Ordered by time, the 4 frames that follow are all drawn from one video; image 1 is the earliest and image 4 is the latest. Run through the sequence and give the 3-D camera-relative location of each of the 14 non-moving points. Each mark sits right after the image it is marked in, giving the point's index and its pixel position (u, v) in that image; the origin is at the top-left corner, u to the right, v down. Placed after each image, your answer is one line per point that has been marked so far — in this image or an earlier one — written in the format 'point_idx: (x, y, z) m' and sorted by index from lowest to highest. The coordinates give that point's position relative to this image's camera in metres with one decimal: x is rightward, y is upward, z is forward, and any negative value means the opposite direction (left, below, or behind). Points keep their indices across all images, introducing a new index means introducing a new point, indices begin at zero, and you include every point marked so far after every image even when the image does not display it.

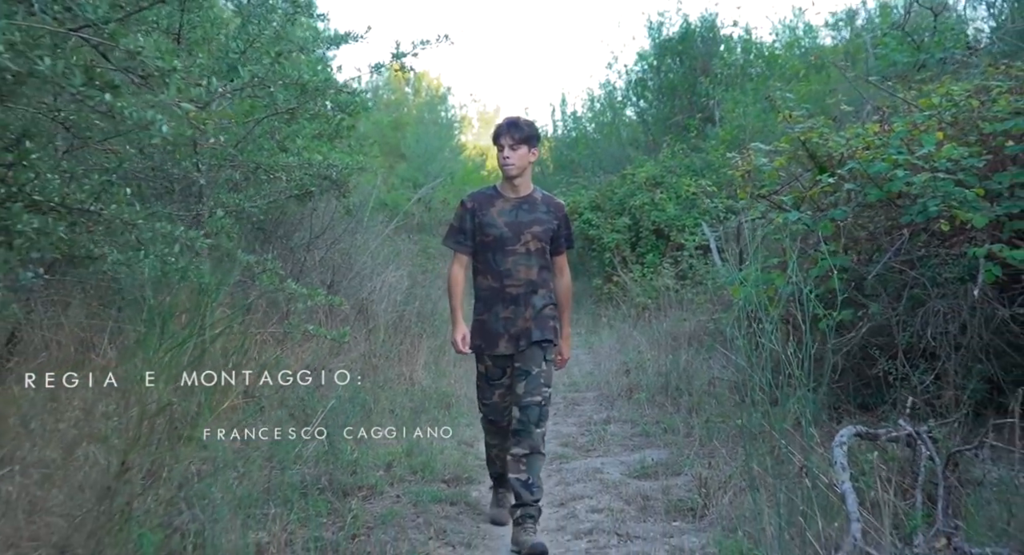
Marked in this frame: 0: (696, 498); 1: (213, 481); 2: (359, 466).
0: (+0.9, -1.1, +4.7) m
1: (-1.2, -0.9, +3.9) m
2: (-0.9, -1.1, +5.5) m
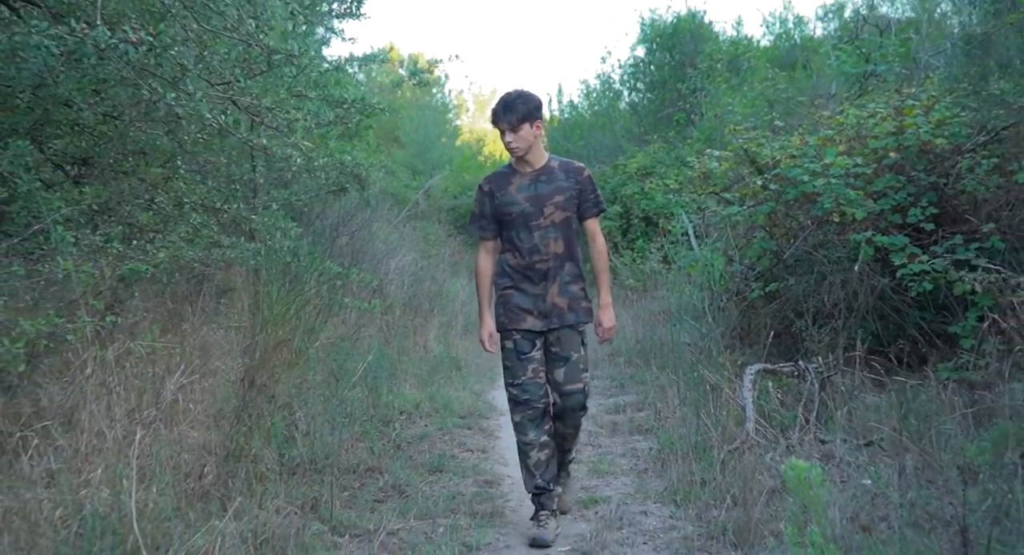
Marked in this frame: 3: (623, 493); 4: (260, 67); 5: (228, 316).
0: (+0.9, -0.9, +6.3) m
1: (-1.2, -0.7, +5.5) m
2: (-0.9, -1.0, +7.1) m
3: (+0.5, -1.0, +4.6) m
4: (-1.4, +1.1, +5.1) m
5: (-1.7, -0.2, +5.7) m
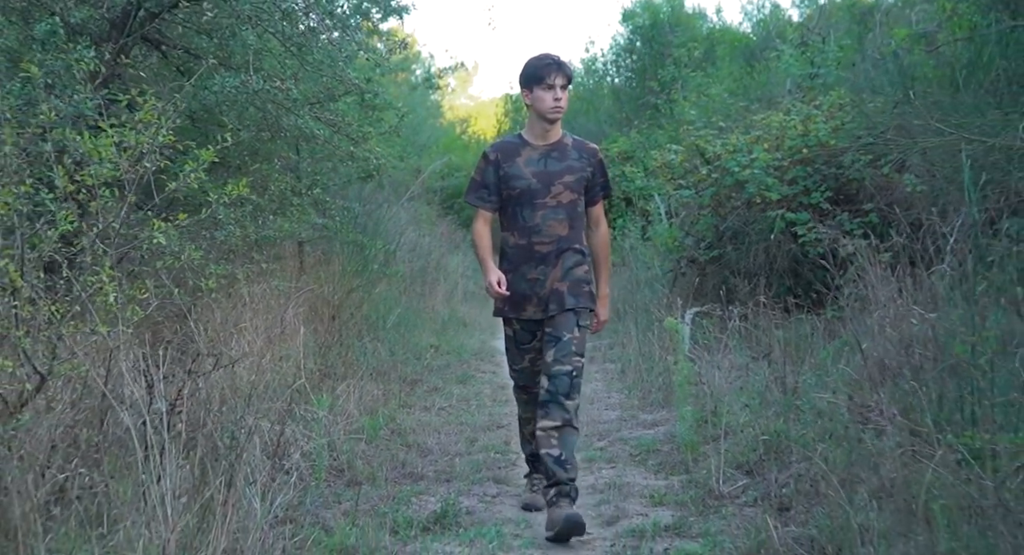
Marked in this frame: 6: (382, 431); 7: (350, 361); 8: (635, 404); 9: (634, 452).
0: (+0.9, -0.7, +8.3) m
1: (-1.2, -0.5, +7.5) m
2: (-0.9, -0.7, +9.1) m
3: (+0.6, -0.8, +6.7) m
4: (-1.3, +1.3, +7.1) m
5: (-1.6, 0.0, +7.7) m
6: (-0.7, -0.8, +5.0) m
7: (-1.1, -0.6, +6.4) m
8: (+0.8, -0.8, +5.9) m
9: (+0.6, -0.8, +4.6) m
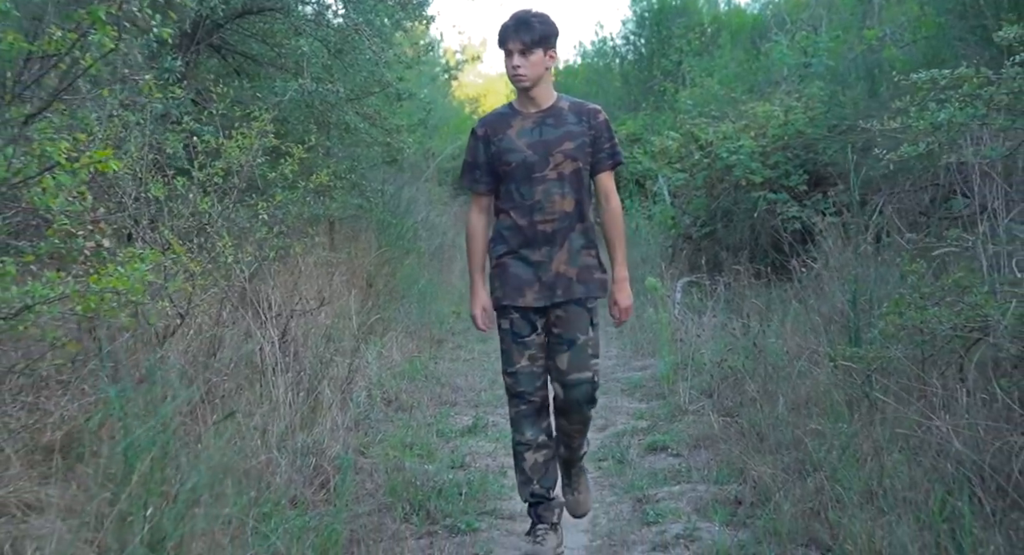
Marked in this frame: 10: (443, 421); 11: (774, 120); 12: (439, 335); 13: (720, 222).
0: (+1.1, -0.4, +9.4) m
1: (-1.1, -0.2, +8.6) m
2: (-0.7, -0.4, +10.2) m
3: (+0.7, -0.6, +7.7) m
4: (-1.2, +1.6, +8.1) m
5: (-1.5, +0.3, +8.8) m
6: (-0.6, -0.6, +6.1) m
7: (-1.0, -0.4, +7.5) m
8: (+0.9, -0.6, +7.0) m
9: (+0.7, -0.7, +5.7) m
10: (-0.4, -0.7, +4.9) m
11: (+2.6, +1.6, +9.7) m
12: (-0.6, -0.5, +8.3) m
13: (+2.2, +0.6, +9.9) m
